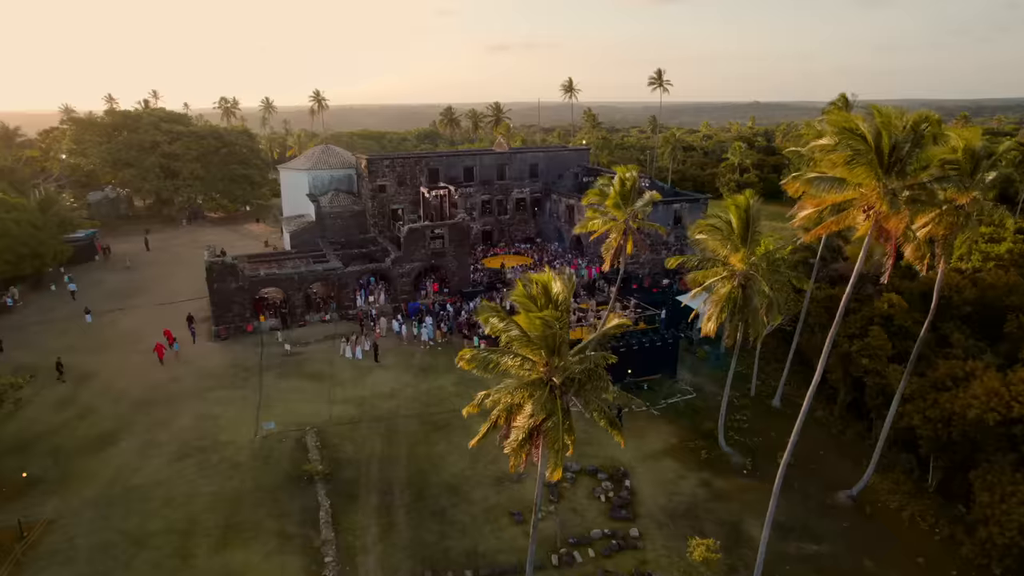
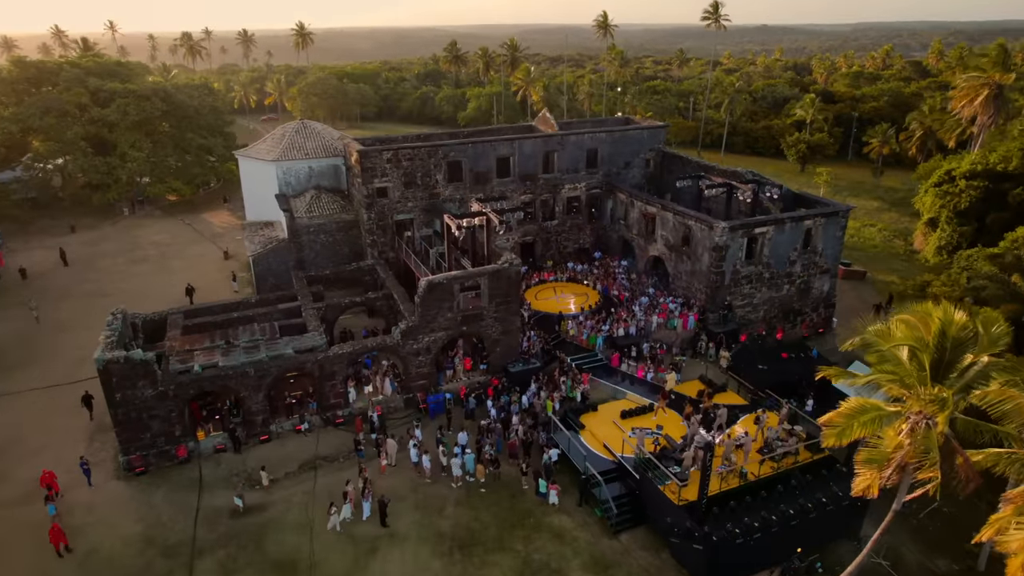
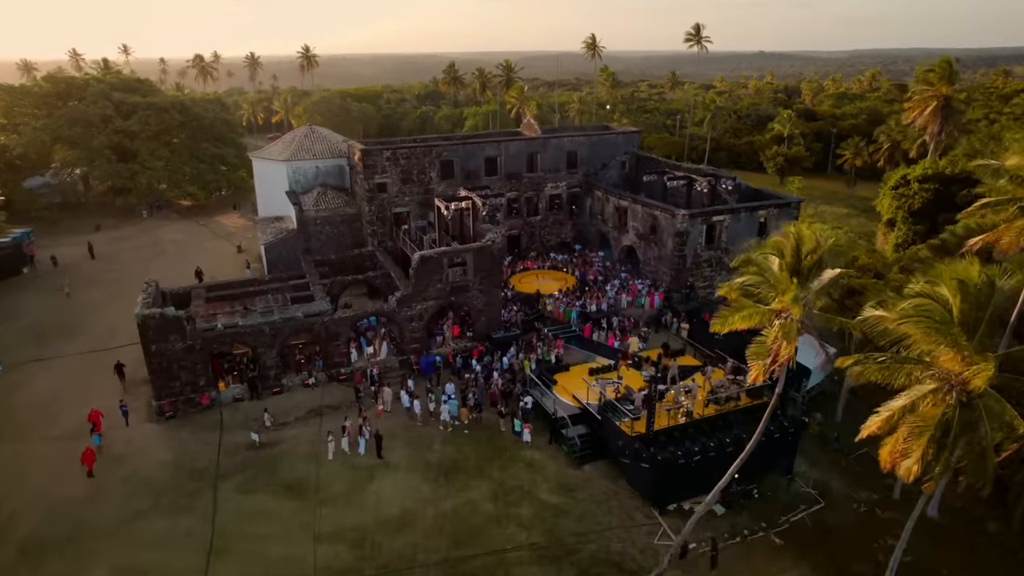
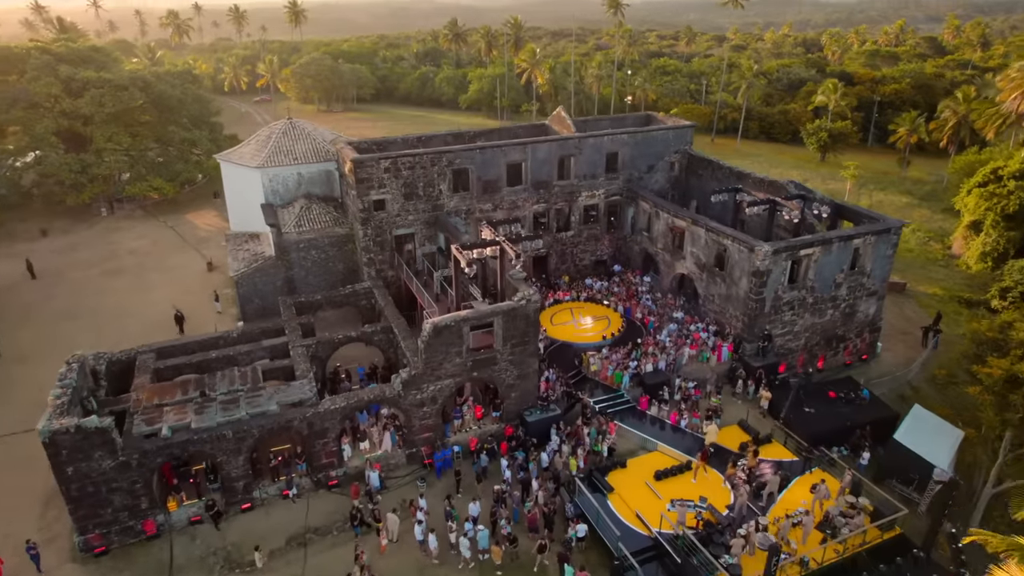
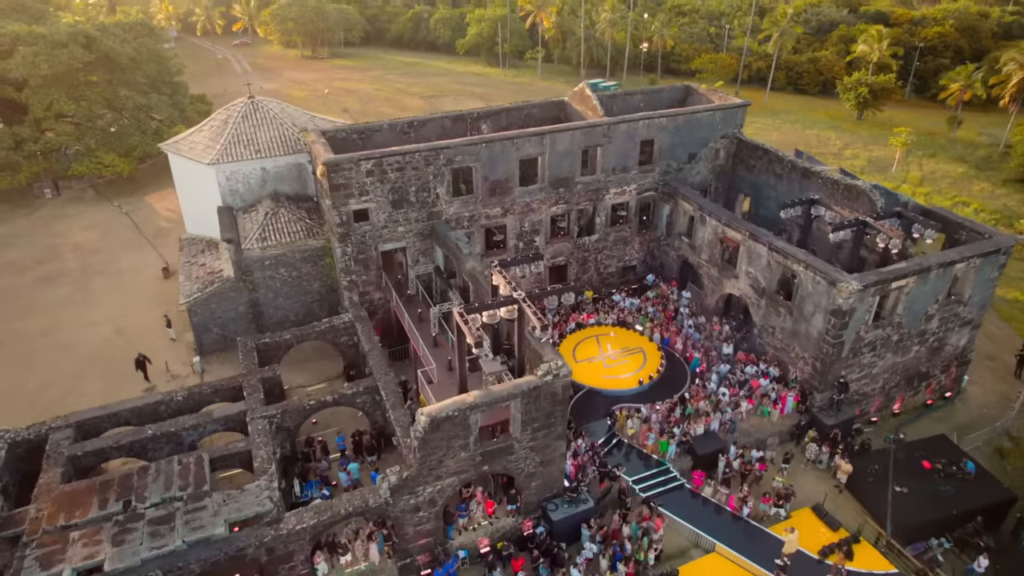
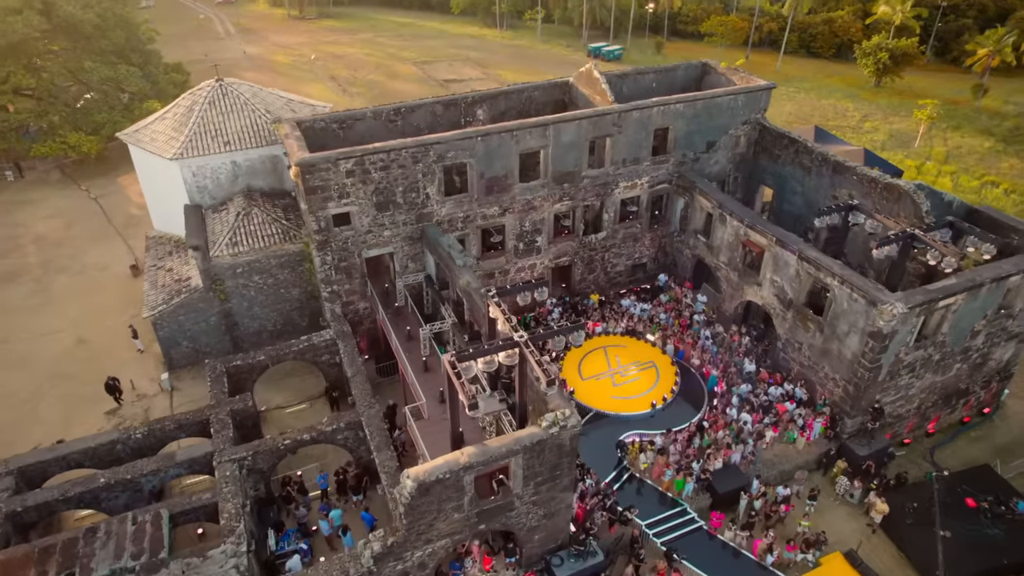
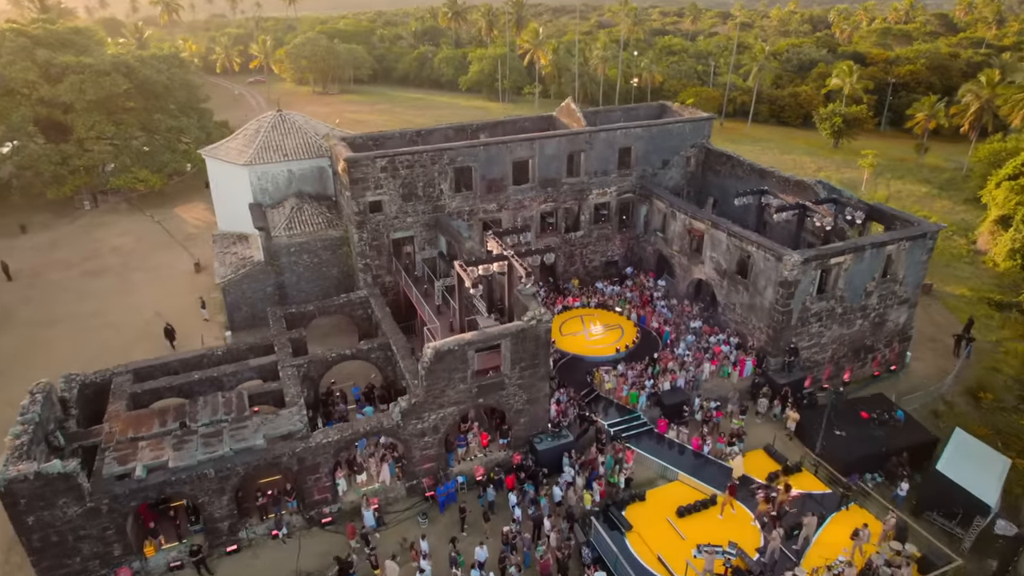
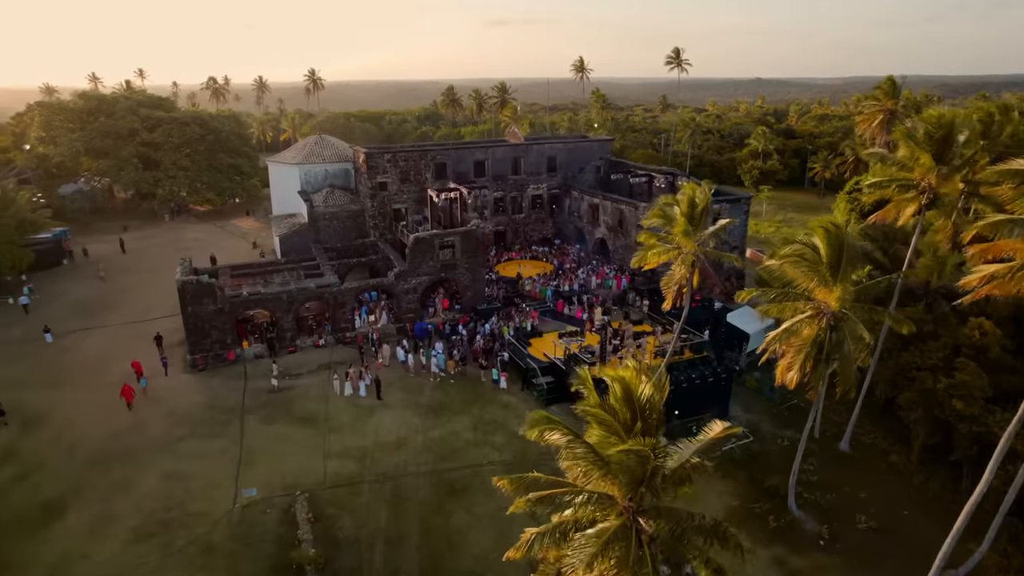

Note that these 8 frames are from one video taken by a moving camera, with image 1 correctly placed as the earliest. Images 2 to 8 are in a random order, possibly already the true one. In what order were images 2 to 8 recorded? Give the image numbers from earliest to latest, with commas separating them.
8, 3, 2, 4, 7, 5, 6
